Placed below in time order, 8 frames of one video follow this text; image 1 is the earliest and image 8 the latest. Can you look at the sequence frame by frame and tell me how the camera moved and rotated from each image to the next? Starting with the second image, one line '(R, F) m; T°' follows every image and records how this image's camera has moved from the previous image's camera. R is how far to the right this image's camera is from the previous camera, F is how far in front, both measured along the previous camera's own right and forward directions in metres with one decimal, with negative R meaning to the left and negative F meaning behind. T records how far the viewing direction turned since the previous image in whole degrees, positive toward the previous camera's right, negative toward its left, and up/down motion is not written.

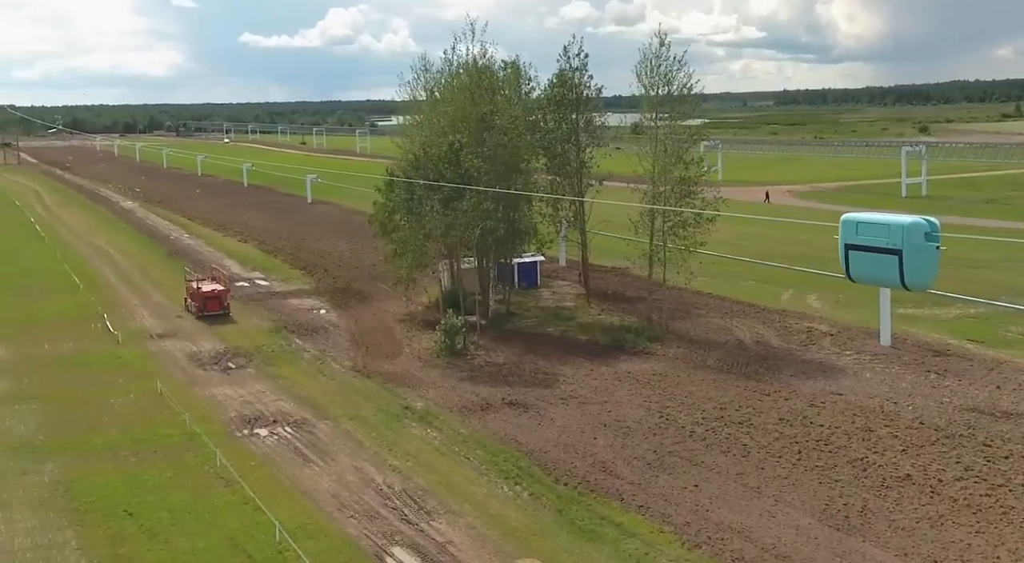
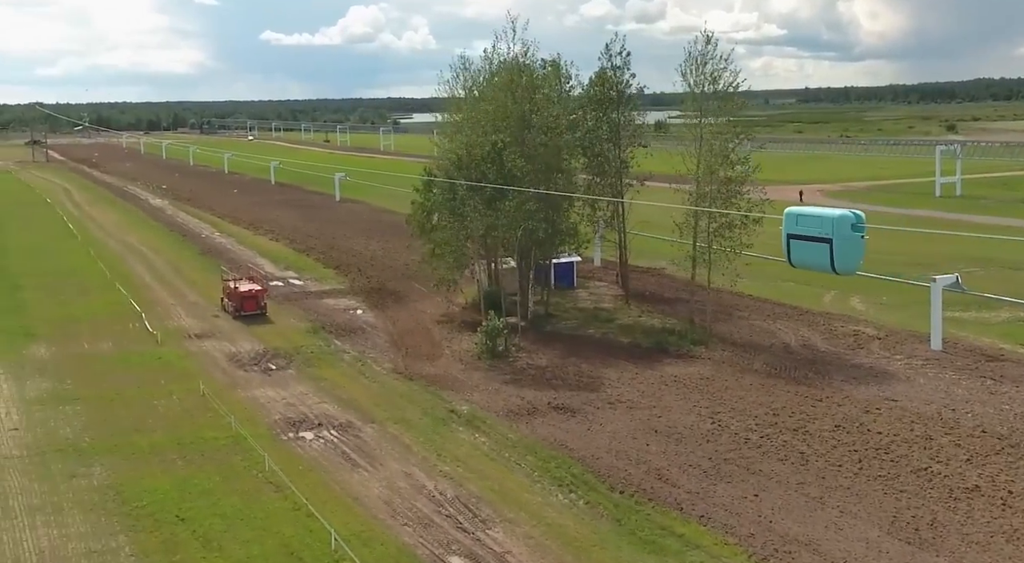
(-0.5, +0.2) m; -1°
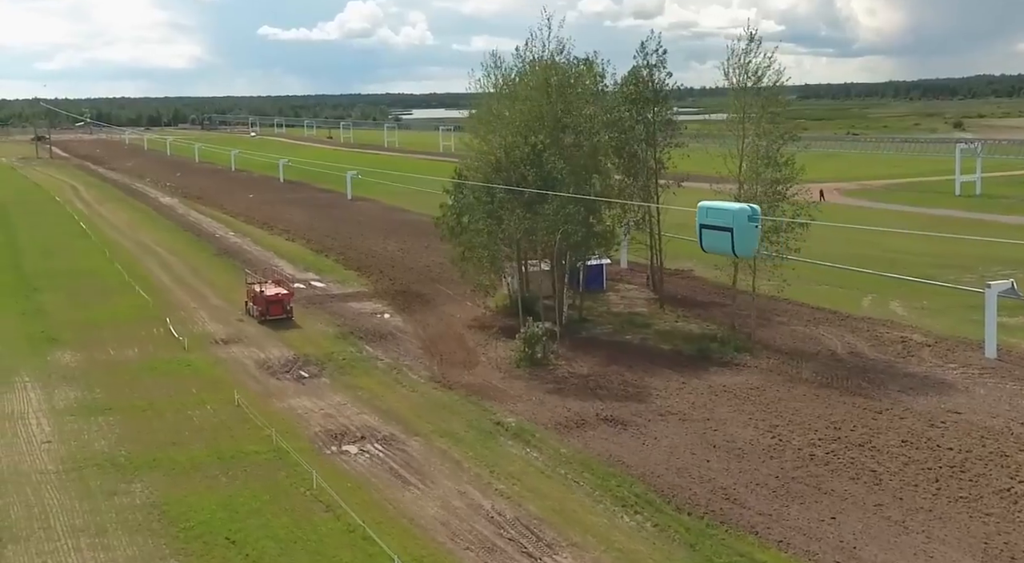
(-0.8, +0.6) m; 0°
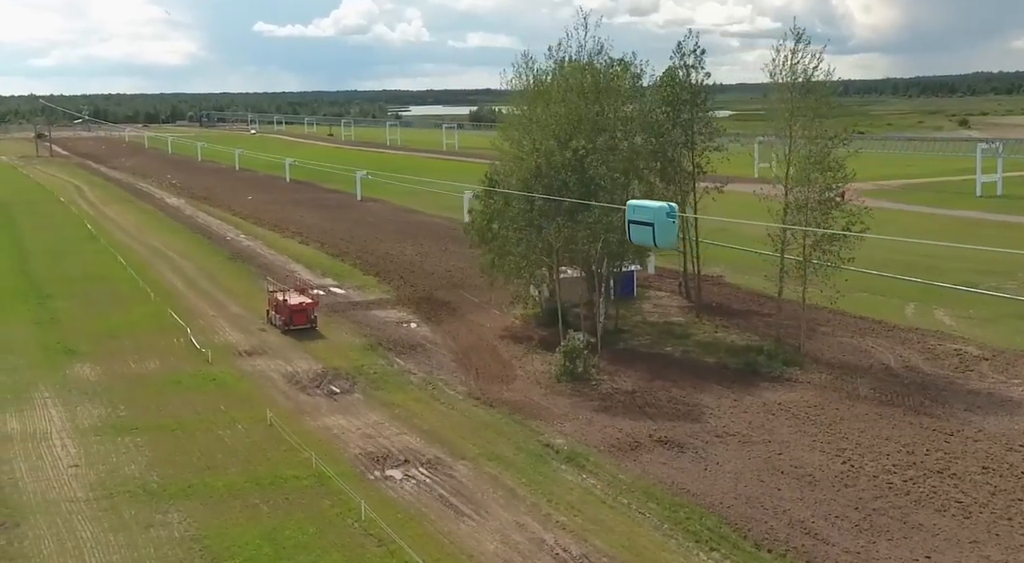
(-0.9, +0.9) m; 0°
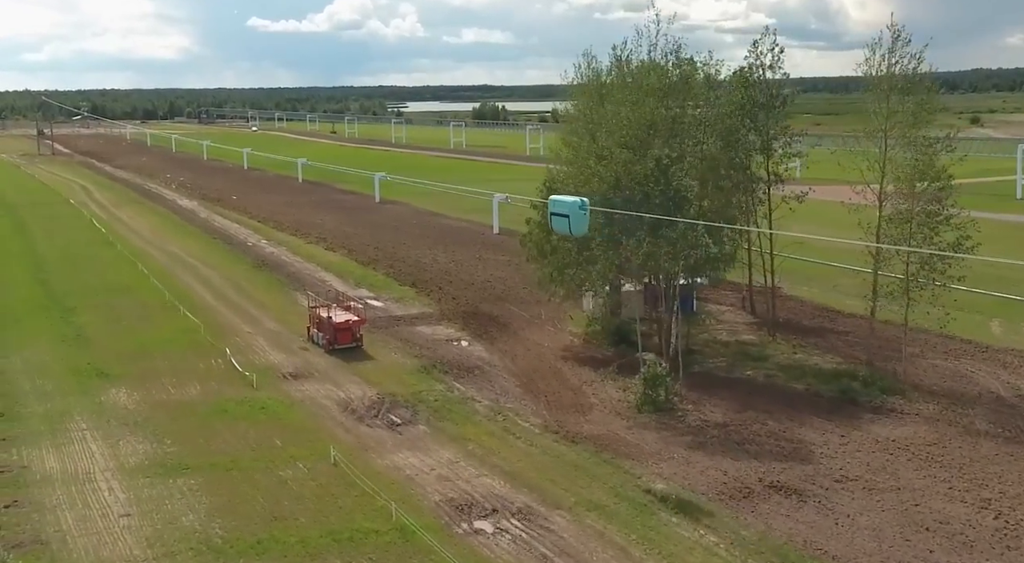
(-1.5, +1.7) m; 0°
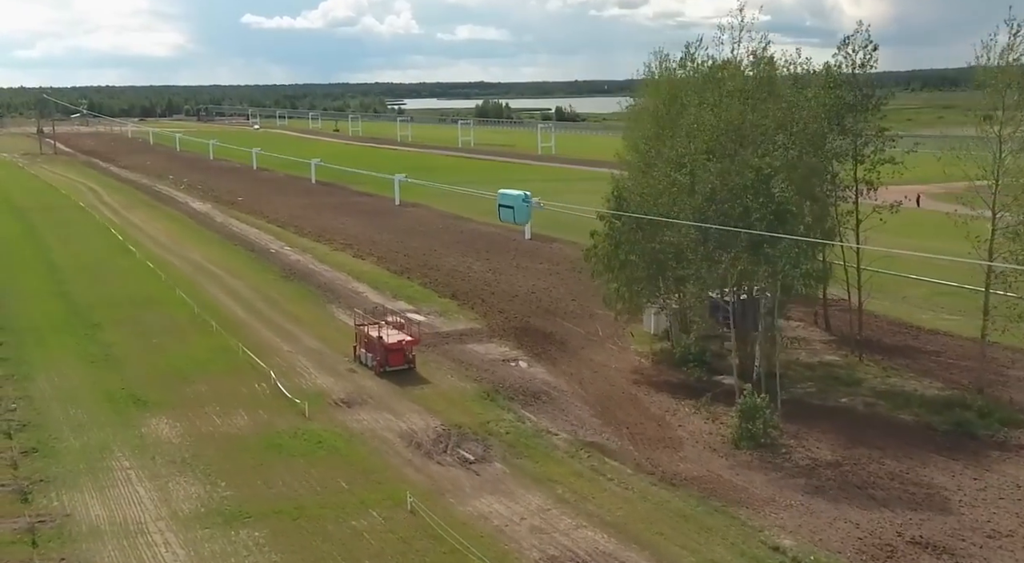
(-1.5, +1.8) m; 0°
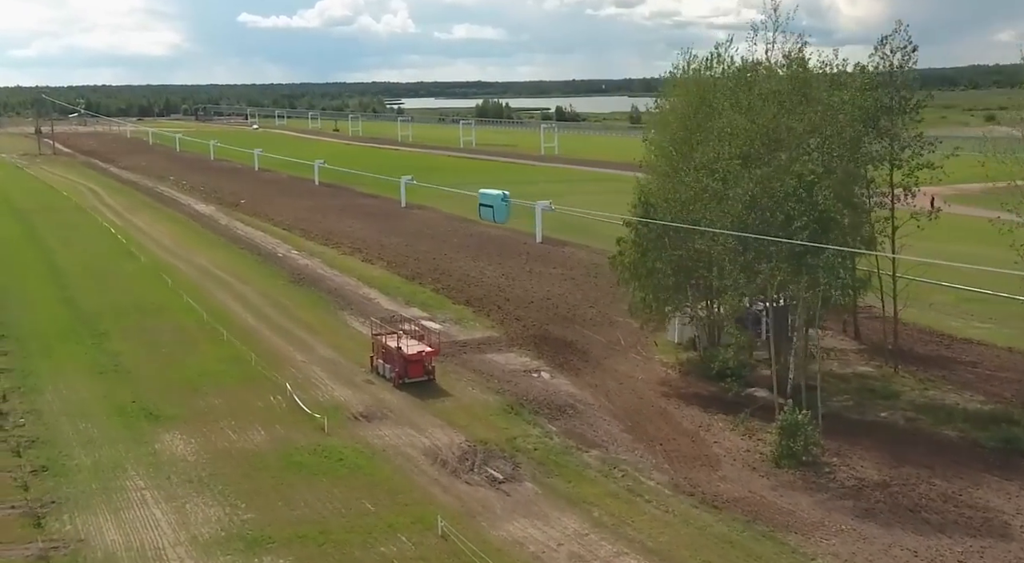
(-0.5, +0.7) m; 0°
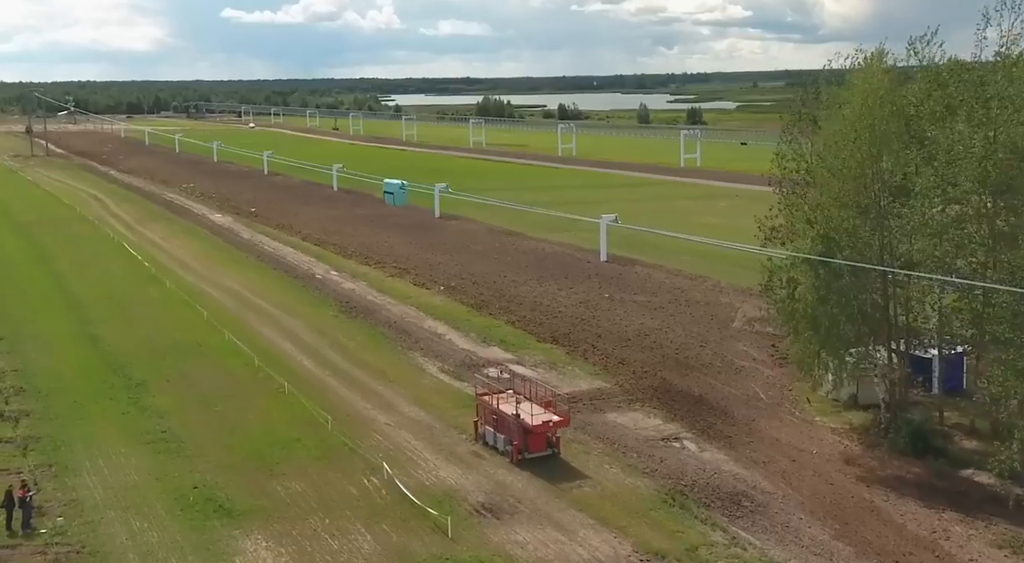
(-2.8, +4.3) m; 0°
